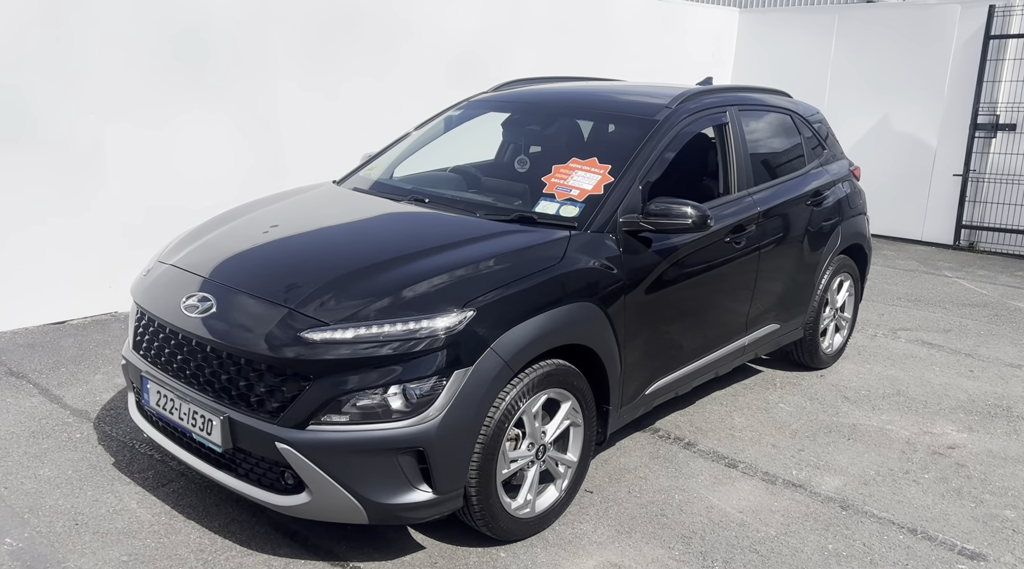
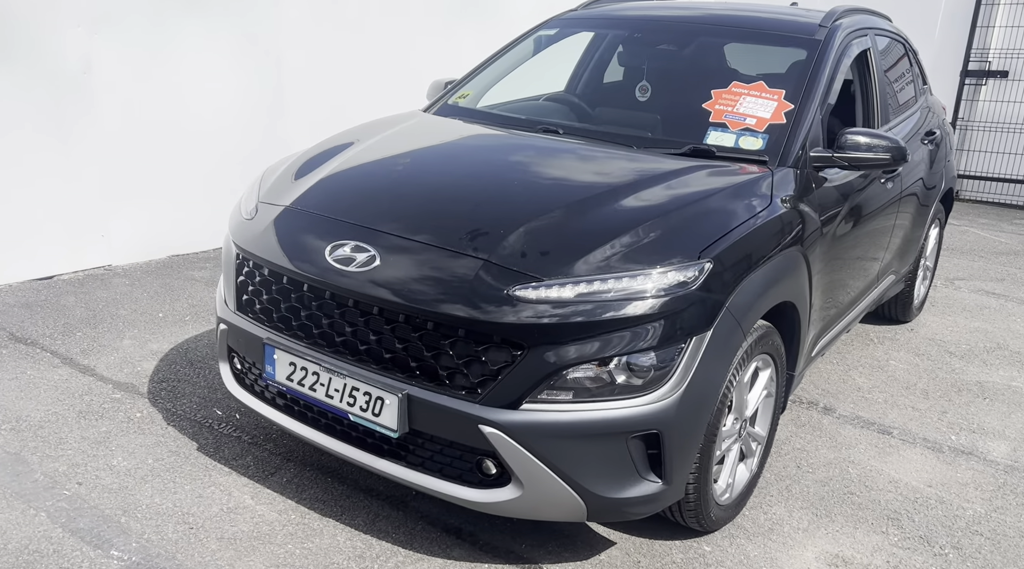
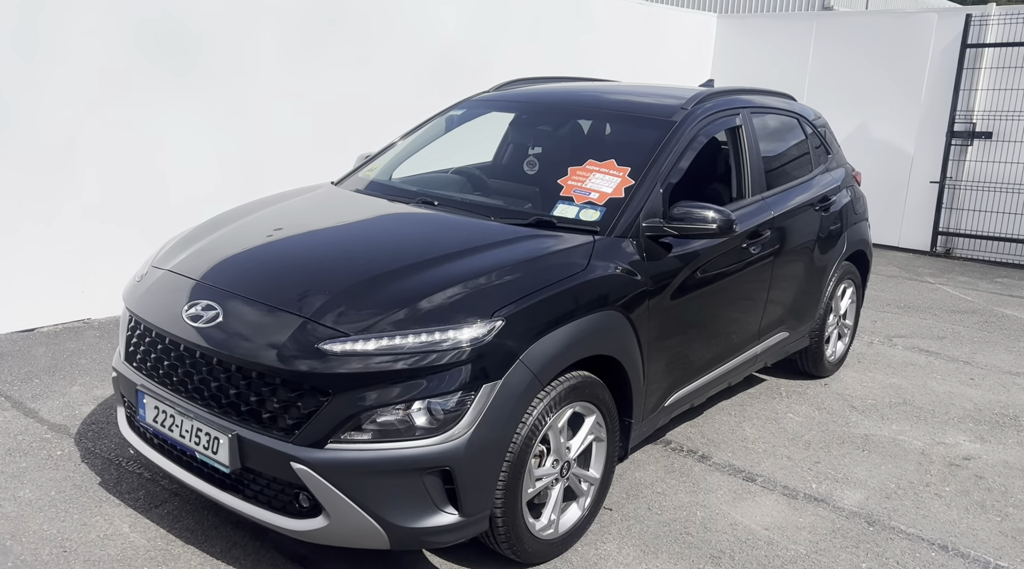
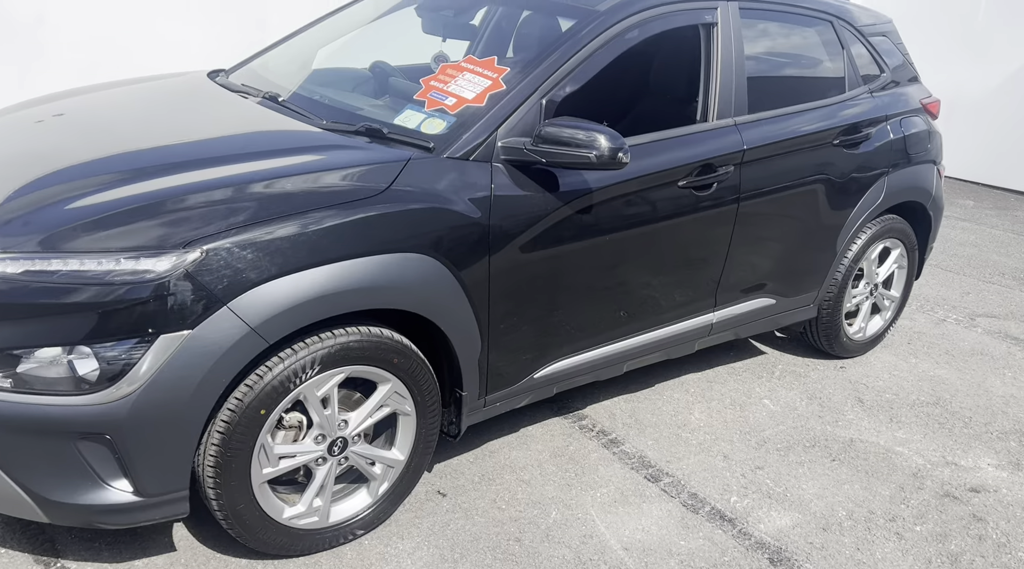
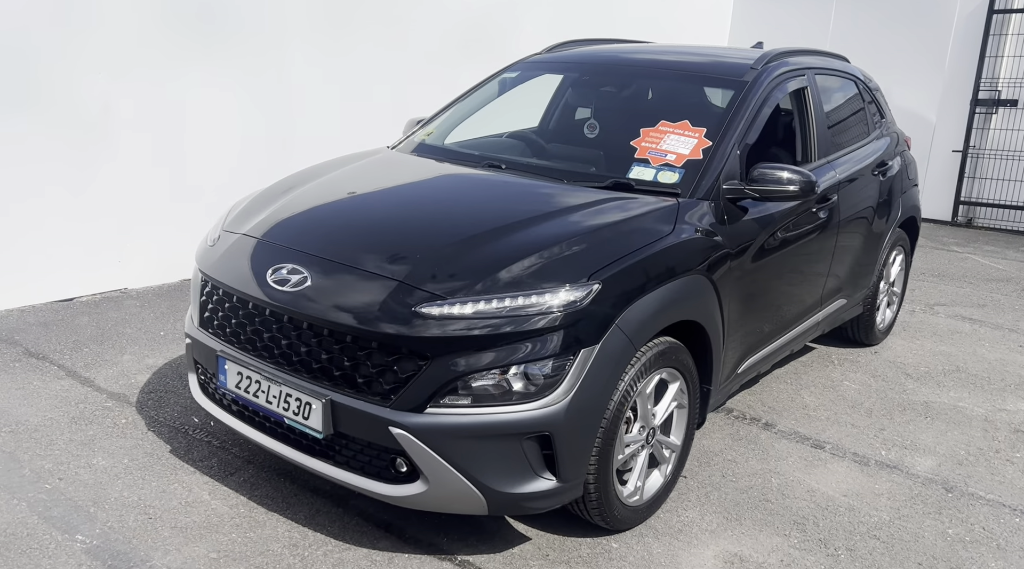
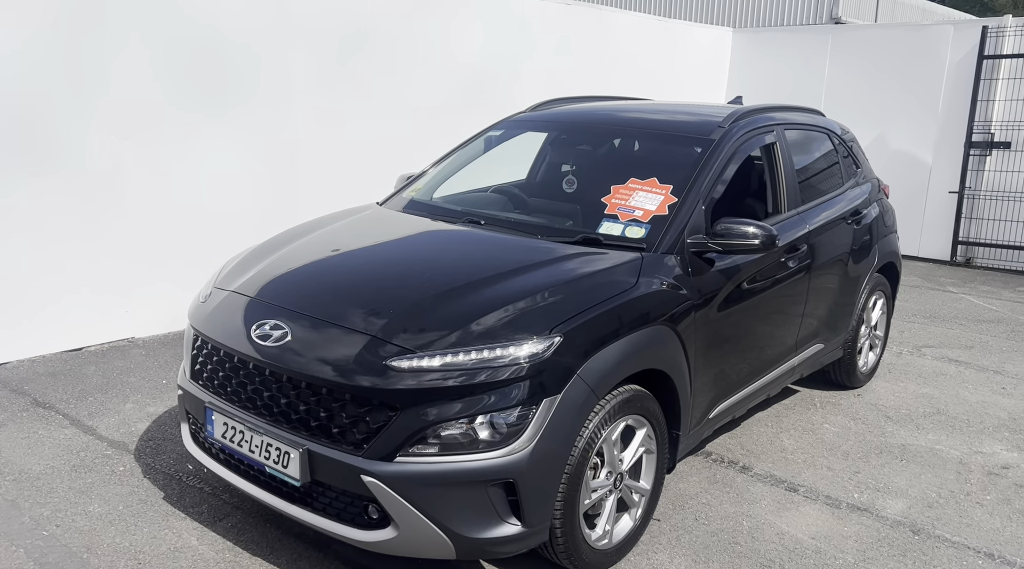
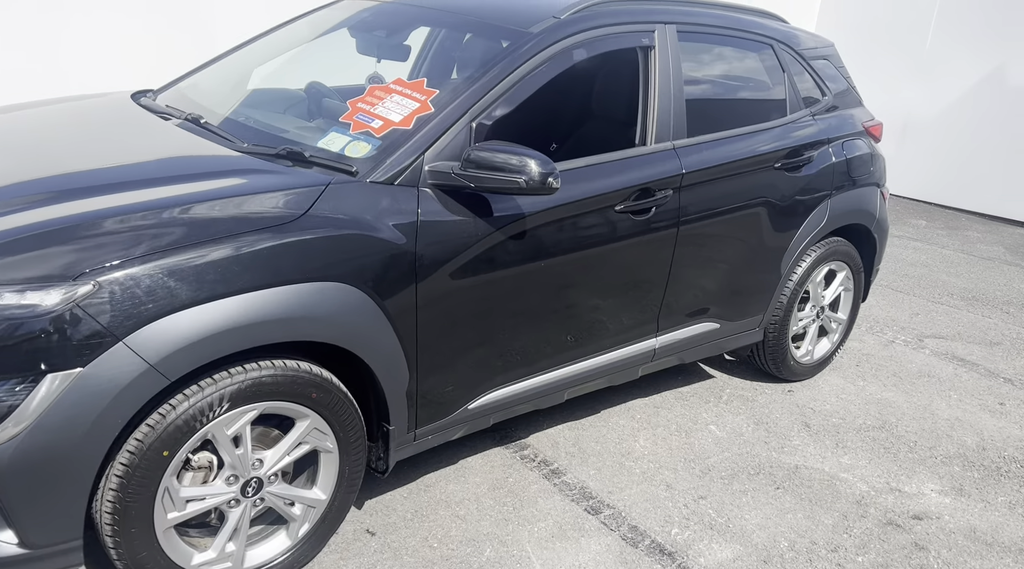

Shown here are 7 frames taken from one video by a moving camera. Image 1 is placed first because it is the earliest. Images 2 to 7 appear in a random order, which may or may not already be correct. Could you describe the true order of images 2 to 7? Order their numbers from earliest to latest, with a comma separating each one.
6, 3, 5, 2, 4, 7
